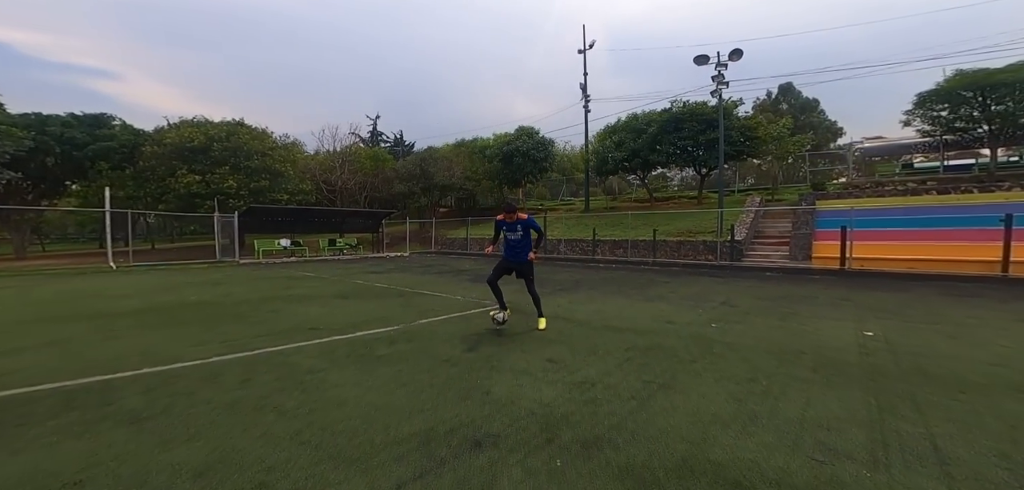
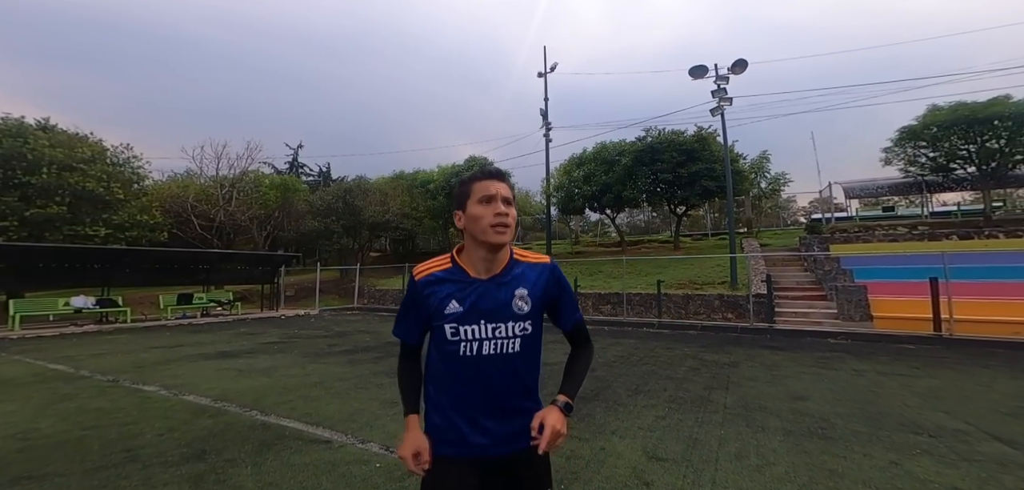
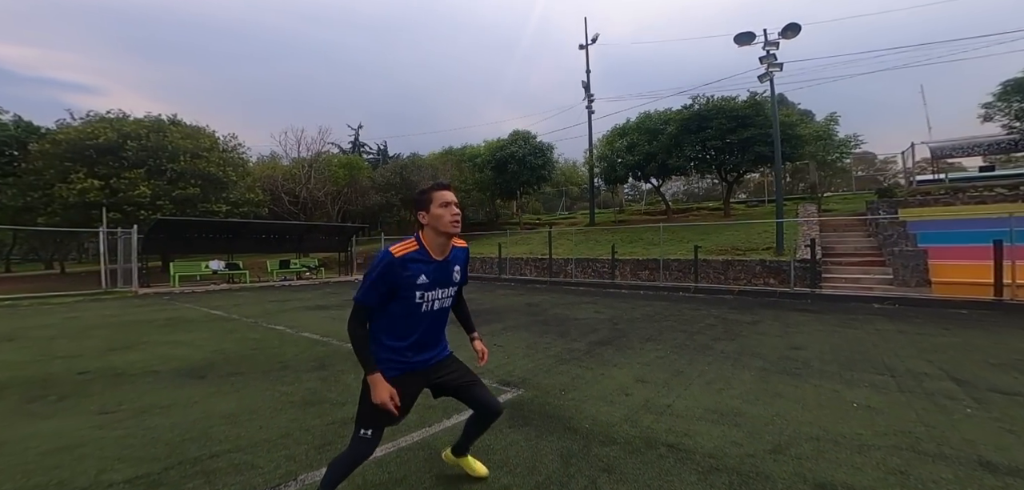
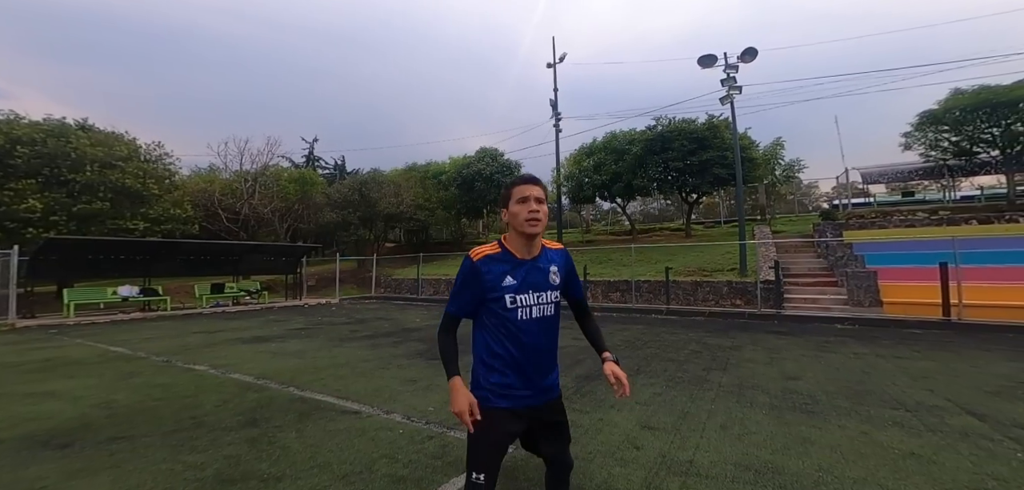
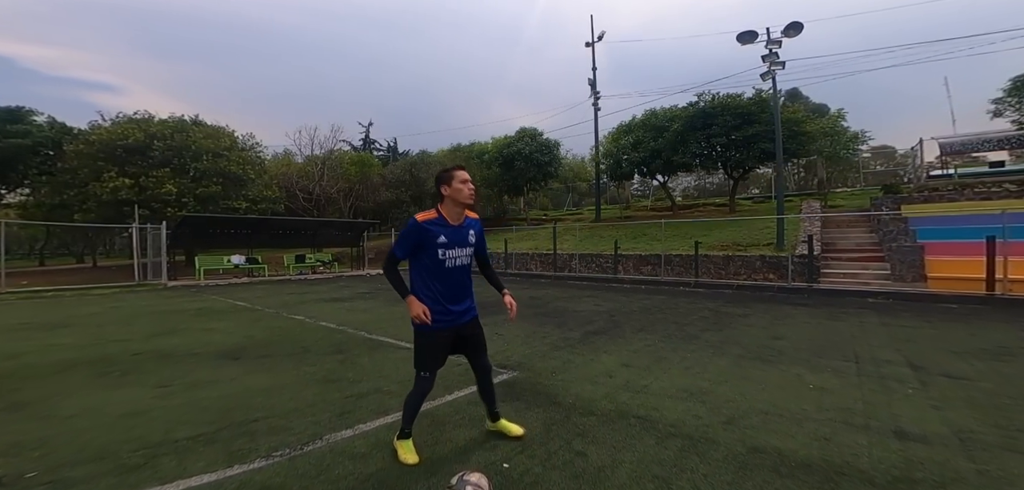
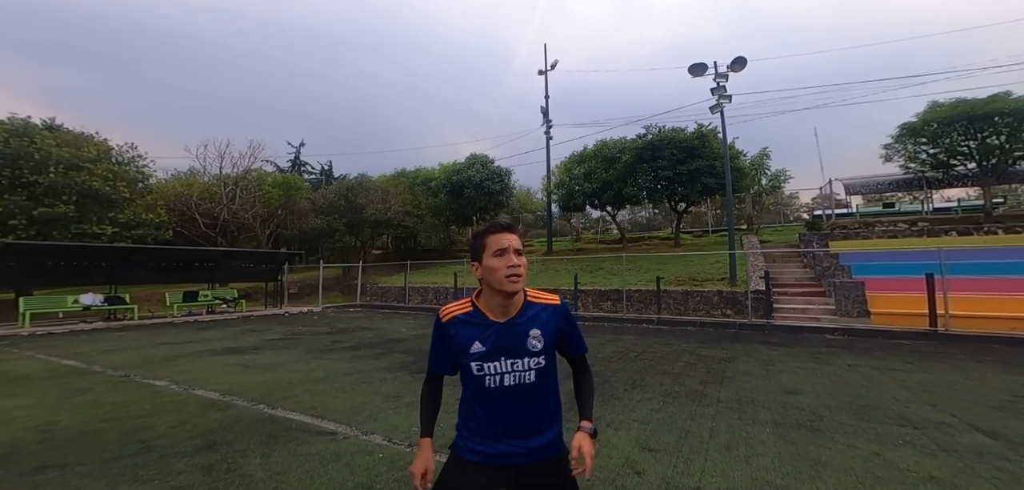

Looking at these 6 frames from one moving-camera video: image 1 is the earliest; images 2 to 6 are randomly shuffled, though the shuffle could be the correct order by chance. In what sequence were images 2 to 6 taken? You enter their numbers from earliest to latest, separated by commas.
5, 3, 4, 6, 2
